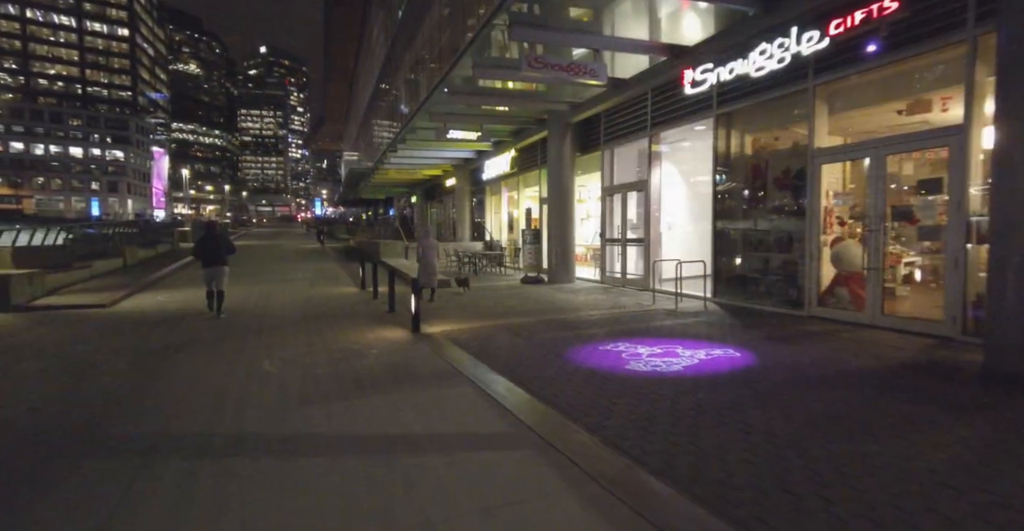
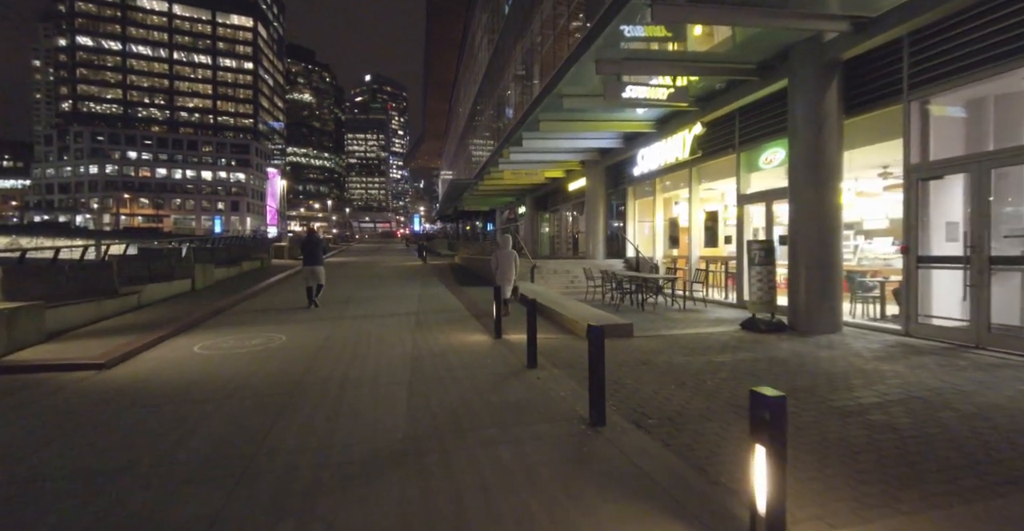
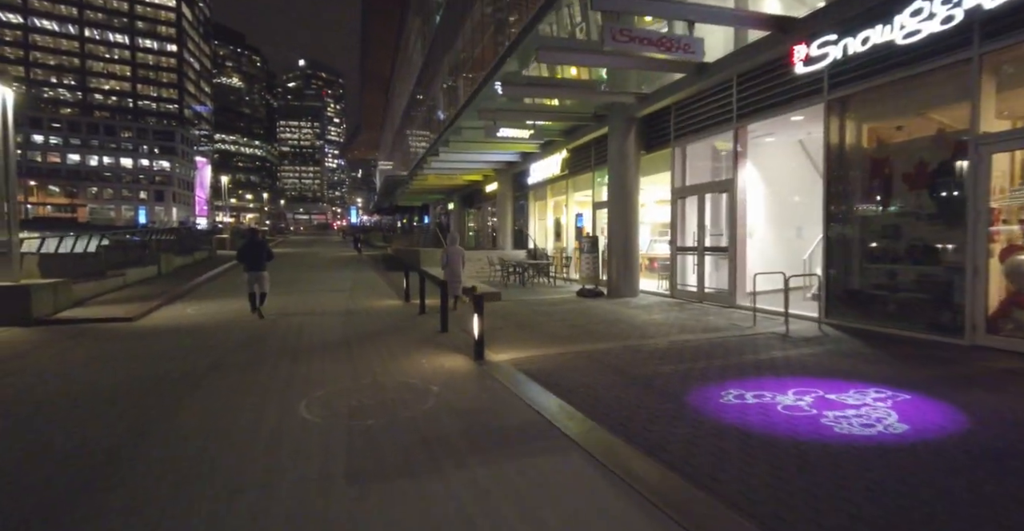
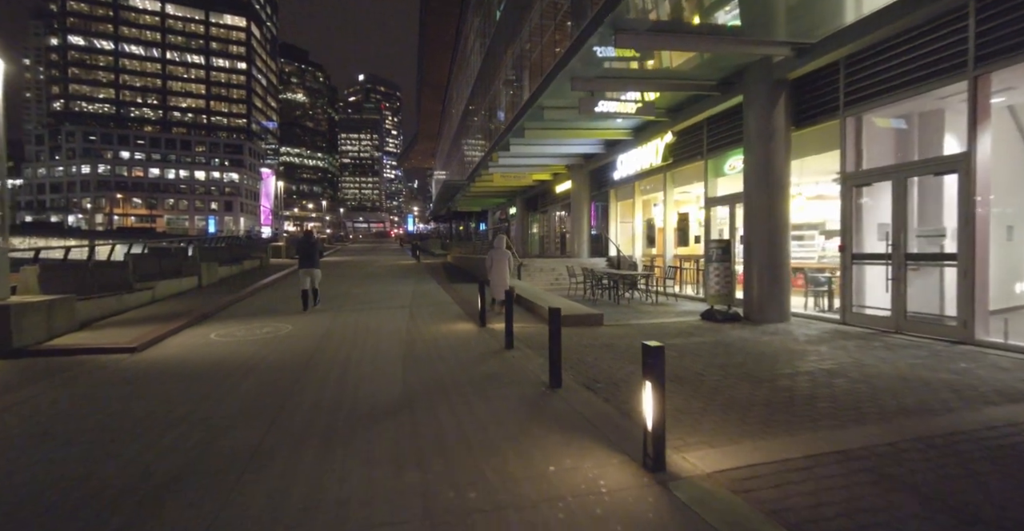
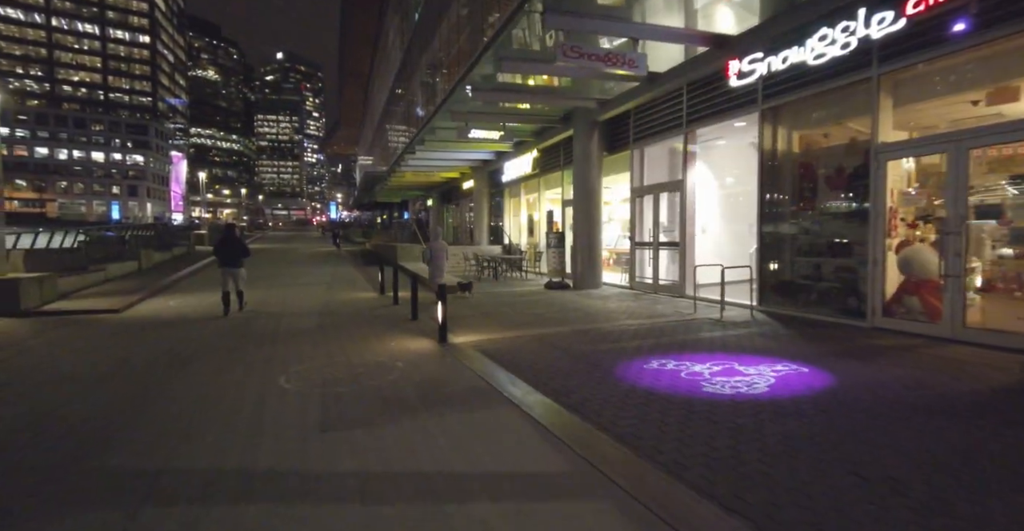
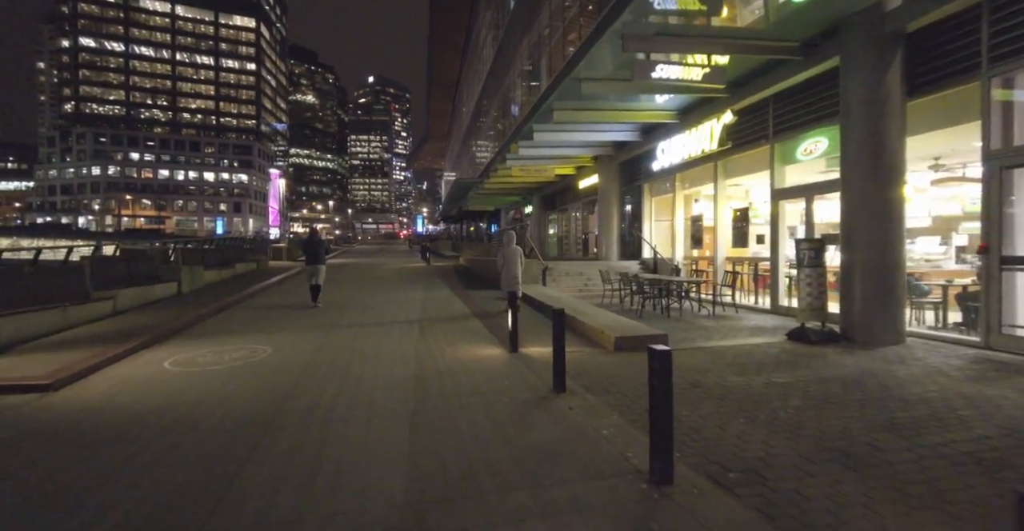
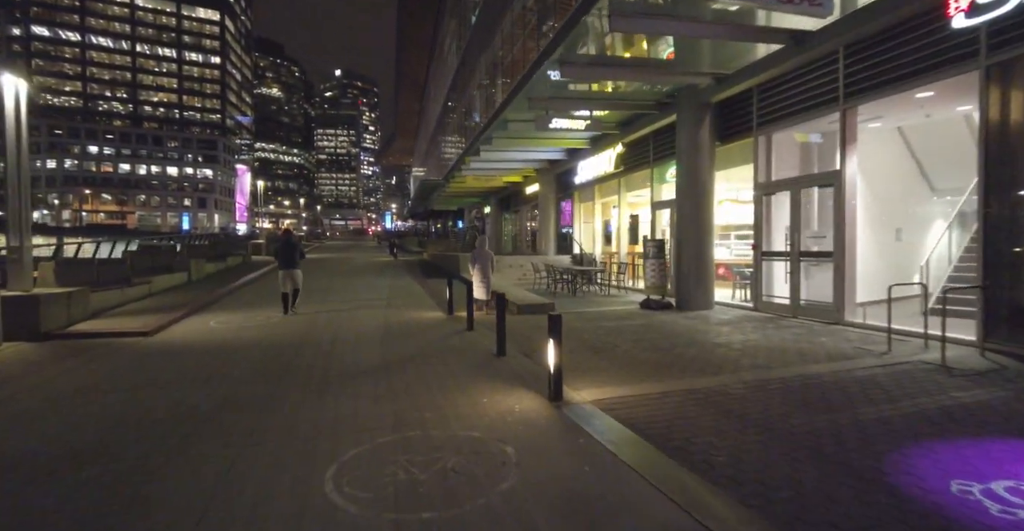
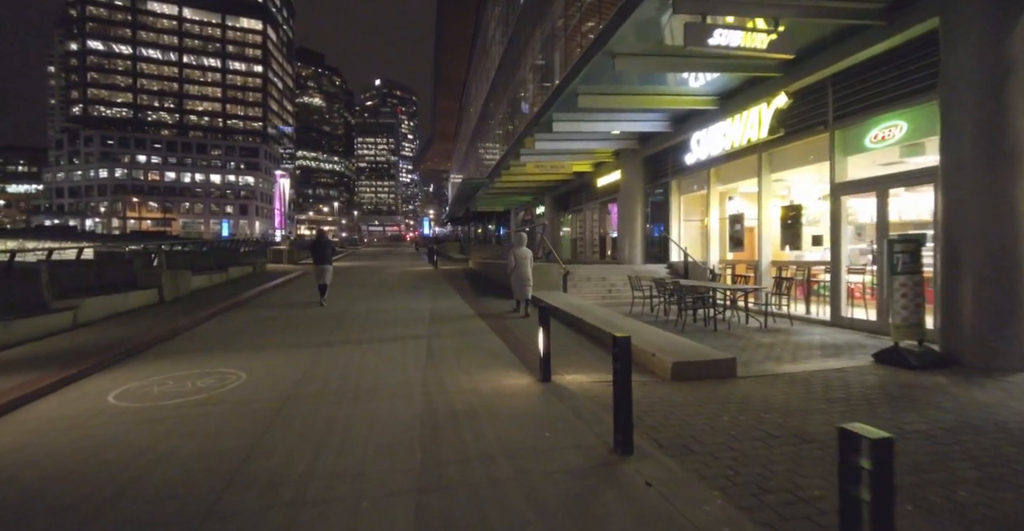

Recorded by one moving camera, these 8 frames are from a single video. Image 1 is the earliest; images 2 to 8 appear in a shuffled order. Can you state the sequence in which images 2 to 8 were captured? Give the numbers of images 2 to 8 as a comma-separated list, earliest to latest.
5, 3, 7, 4, 2, 6, 8
